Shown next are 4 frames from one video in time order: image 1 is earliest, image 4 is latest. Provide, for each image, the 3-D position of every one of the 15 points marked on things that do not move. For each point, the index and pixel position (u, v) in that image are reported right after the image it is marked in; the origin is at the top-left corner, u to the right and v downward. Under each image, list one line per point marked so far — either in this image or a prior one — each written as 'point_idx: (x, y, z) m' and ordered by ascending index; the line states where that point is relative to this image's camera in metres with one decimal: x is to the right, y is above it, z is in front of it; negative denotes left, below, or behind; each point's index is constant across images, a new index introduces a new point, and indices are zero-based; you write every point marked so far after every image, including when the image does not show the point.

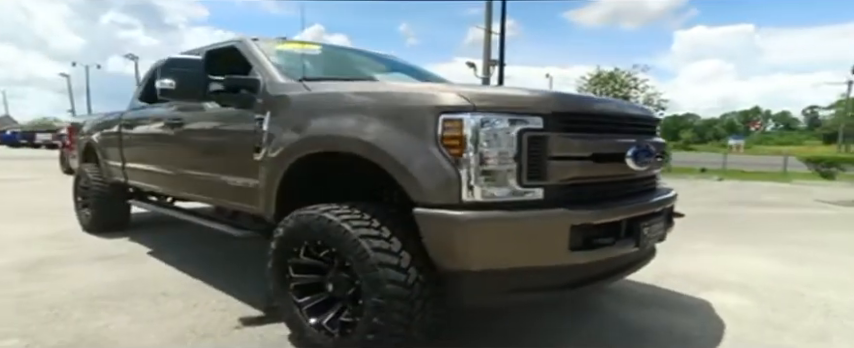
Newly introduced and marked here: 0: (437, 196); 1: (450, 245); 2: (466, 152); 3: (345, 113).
0: (+0.1, -0.1, +1.7) m
1: (+0.1, -0.3, +1.7) m
2: (+0.2, +0.1, +1.7) m
3: (-0.3, +0.3, +2.1) m
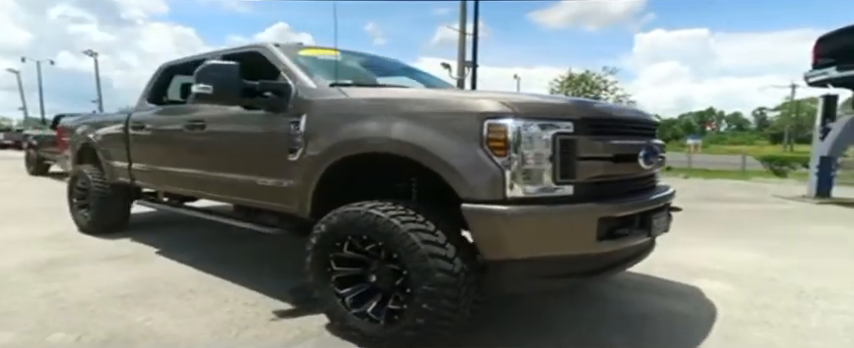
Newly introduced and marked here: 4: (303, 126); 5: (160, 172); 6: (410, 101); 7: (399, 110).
0: (+0.3, -0.1, +1.9) m
1: (+0.3, -0.2, +1.9) m
2: (+0.4, +0.1, +1.9) m
3: (-0.2, +0.3, +2.2) m
4: (-0.7, +0.3, +2.6) m
5: (-2.2, 0.0, +3.8) m
6: (-0.1, +0.4, +2.2) m
7: (-0.1, +0.3, +2.2) m
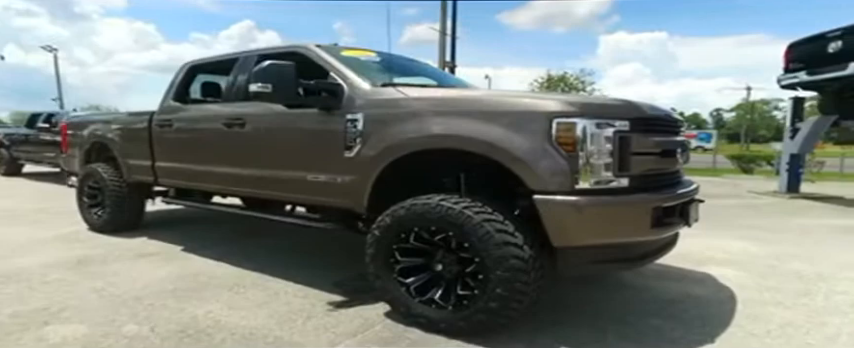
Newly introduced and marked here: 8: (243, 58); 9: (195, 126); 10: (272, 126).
0: (+0.6, 0.0, +2.1) m
1: (+0.6, -0.2, +2.1) m
2: (+0.7, +0.1, +2.1) m
3: (+0.1, +0.3, +2.4) m
4: (-0.4, +0.3, +2.7) m
5: (-1.9, 0.0, +3.8) m
6: (+0.2, +0.4, +2.4) m
7: (+0.2, +0.3, +2.4) m
8: (-1.4, +0.9, +3.6) m
9: (-1.8, +0.4, +3.7) m
10: (-1.0, +0.3, +3.2) m
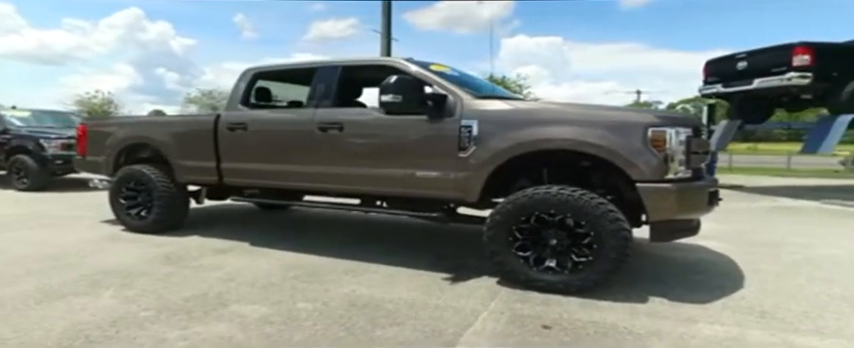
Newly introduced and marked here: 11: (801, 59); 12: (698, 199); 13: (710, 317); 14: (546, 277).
0: (+1.4, 0.0, +2.9) m
1: (+1.4, -0.2, +2.9) m
2: (+1.5, +0.1, +2.9) m
3: (+0.9, +0.3, +3.1) m
4: (+0.3, +0.3, +3.3) m
5: (-1.4, 0.0, +4.1) m
6: (+1.0, +0.4, +3.1) m
7: (+0.9, +0.4, +3.1) m
8: (-0.9, +0.9, +4.0) m
9: (-1.3, +0.4, +4.0) m
10: (-0.4, +0.3, +3.6) m
11: (+6.4, +2.0, +8.0) m
12: (+1.7, -0.2, +3.0) m
13: (+1.6, -0.8, +2.6) m
14: (+0.8, -0.7, +3.0) m
